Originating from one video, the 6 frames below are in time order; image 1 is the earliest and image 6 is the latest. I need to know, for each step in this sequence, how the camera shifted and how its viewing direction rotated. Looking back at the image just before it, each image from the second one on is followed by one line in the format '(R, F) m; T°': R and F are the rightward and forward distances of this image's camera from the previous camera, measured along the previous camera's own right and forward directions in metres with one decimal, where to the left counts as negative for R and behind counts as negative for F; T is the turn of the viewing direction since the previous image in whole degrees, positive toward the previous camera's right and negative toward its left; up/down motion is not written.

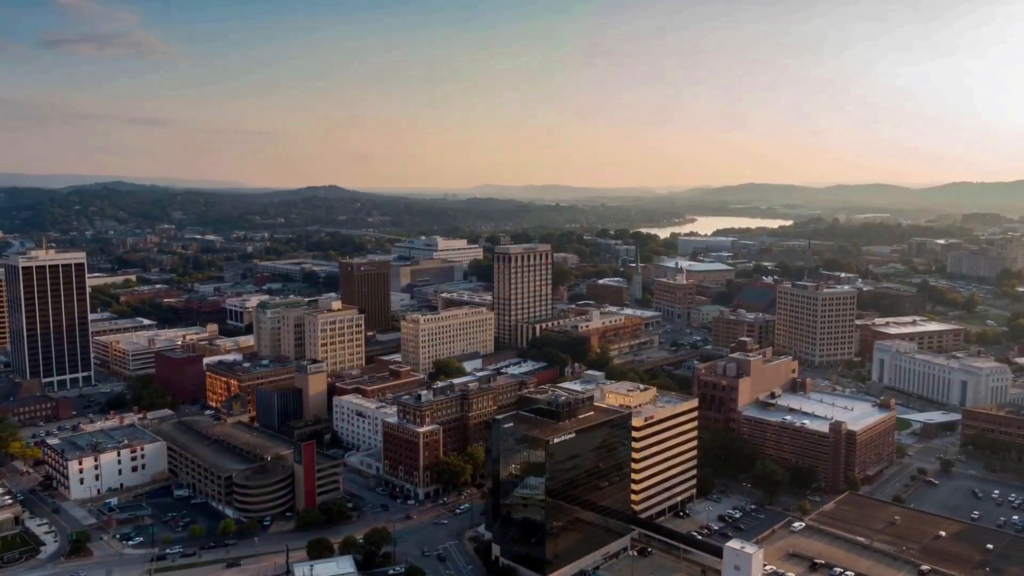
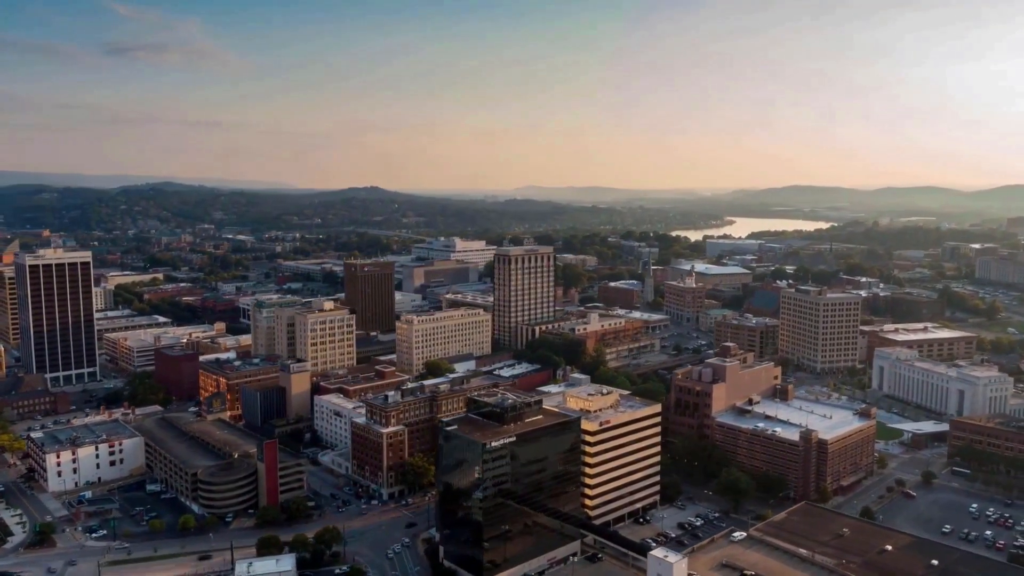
(+3.6, +0.2) m; -3°
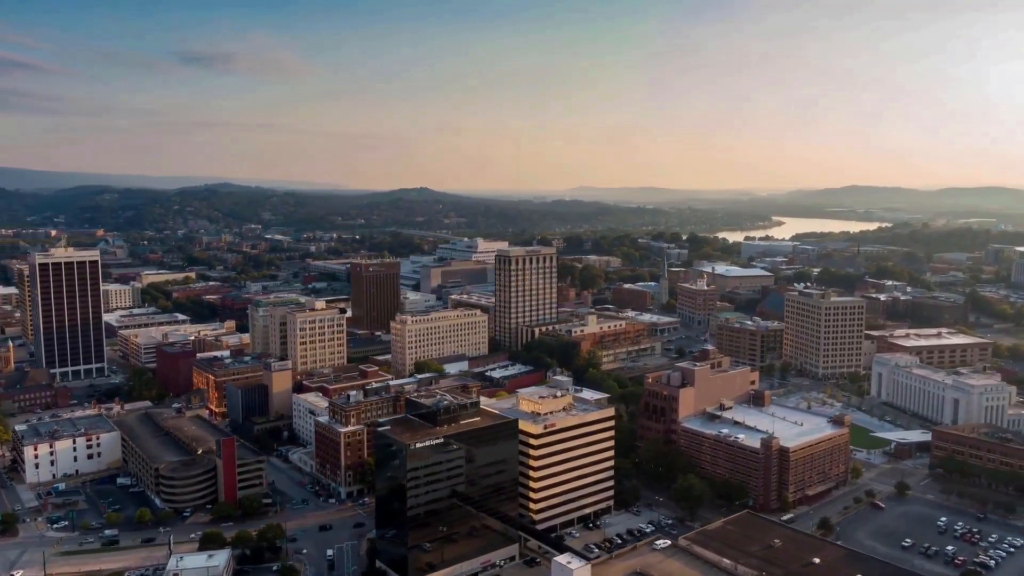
(+4.5, +0.3) m; -4°
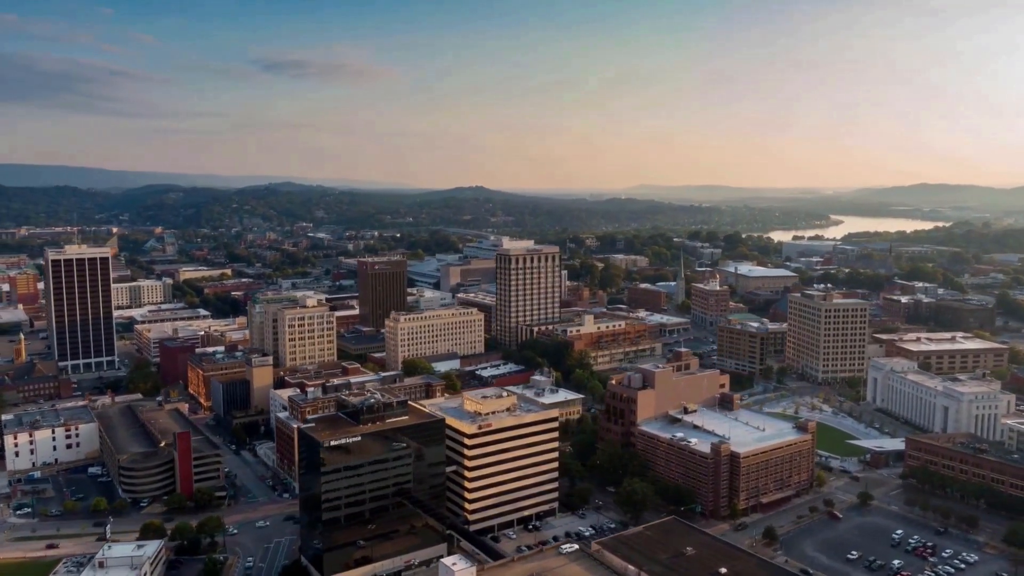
(+5.1, +0.4) m; -4°
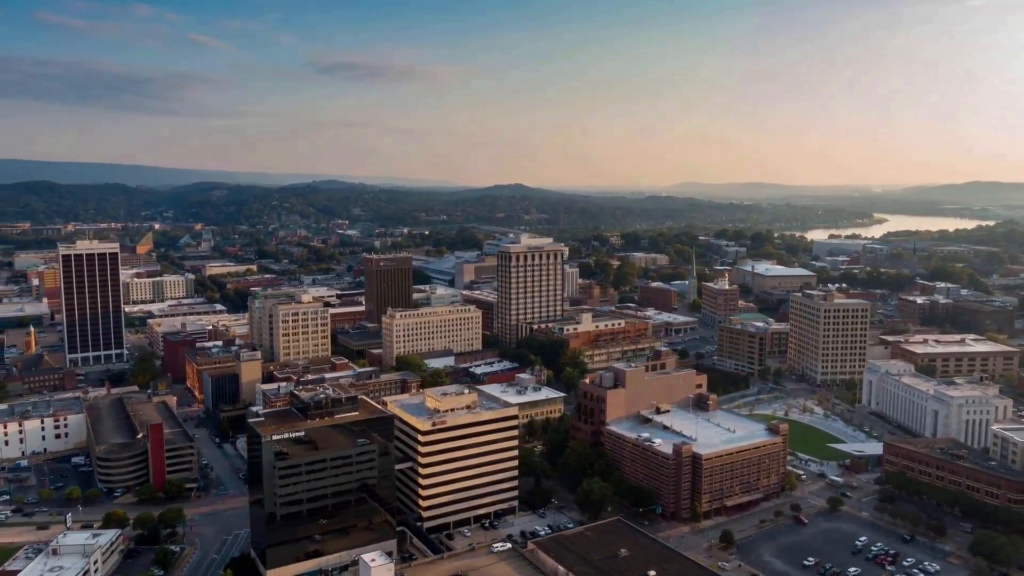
(+3.6, +0.2) m; -3°
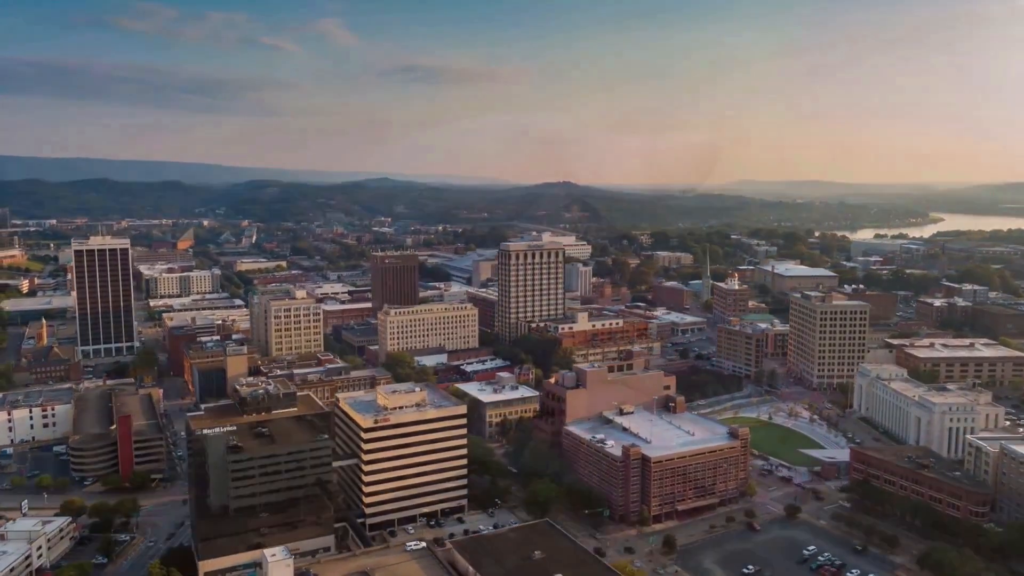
(+4.5, +0.3) m; -4°
